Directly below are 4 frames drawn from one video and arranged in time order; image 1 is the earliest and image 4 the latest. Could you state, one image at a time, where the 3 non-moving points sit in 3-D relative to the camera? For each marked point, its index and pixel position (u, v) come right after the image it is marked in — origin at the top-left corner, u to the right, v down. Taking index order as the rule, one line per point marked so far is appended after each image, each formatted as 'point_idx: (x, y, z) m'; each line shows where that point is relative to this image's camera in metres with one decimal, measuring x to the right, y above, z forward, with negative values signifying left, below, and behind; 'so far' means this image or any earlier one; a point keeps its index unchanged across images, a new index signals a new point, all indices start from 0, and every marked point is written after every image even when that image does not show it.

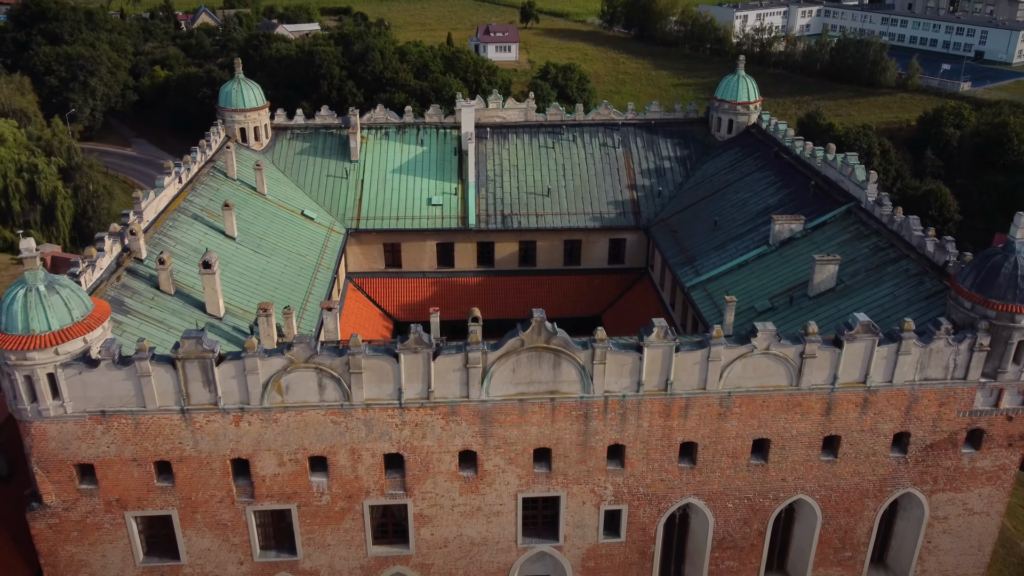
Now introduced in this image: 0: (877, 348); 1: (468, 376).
0: (+8.5, -1.4, +19.4) m
1: (-1.0, -2.0, +18.8) m
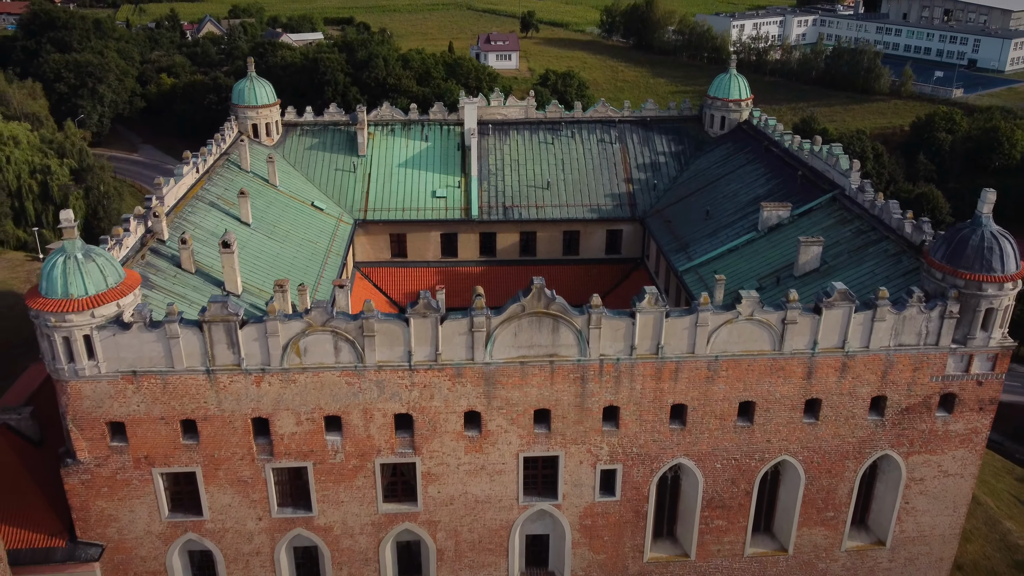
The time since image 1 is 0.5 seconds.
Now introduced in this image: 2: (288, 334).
0: (+8.6, -0.7, +20.8) m
1: (-0.9, -1.3, +20.2) m
2: (-5.3, -1.1, +19.8) m
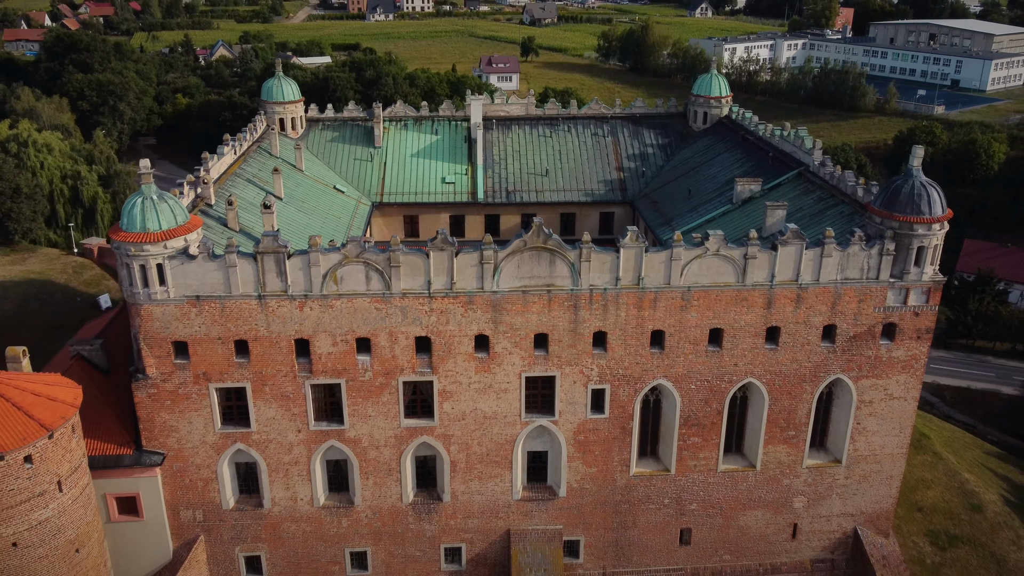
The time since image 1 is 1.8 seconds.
0: (+8.7, +1.1, +24.6) m
1: (-0.8, +0.5, +24.0) m
2: (-5.2, +0.7, +23.5) m
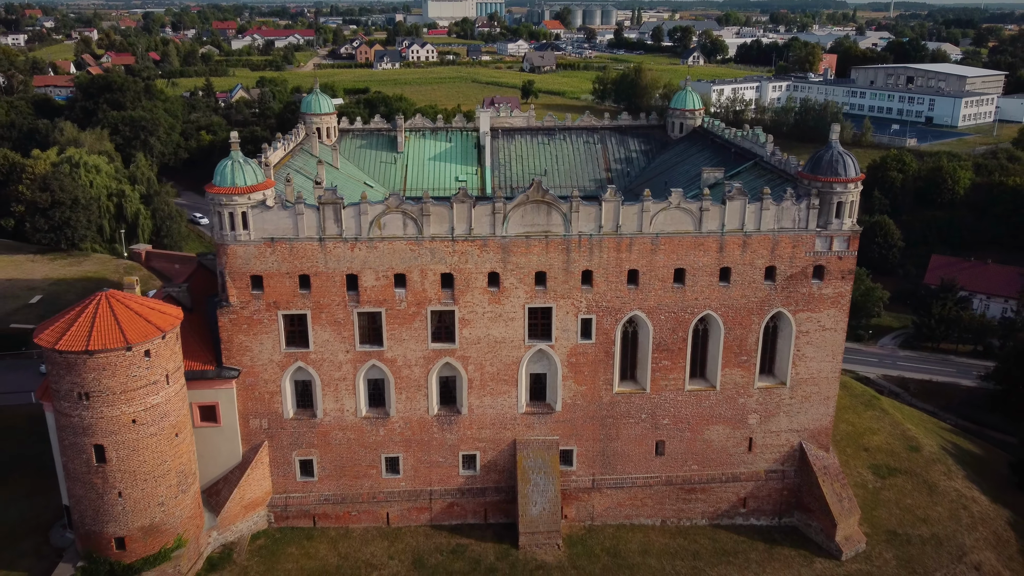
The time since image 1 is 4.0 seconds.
0: (+8.9, +3.1, +31.3) m
1: (-0.6, +2.5, +30.6) m
2: (-5.0, +2.7, +30.2) m
